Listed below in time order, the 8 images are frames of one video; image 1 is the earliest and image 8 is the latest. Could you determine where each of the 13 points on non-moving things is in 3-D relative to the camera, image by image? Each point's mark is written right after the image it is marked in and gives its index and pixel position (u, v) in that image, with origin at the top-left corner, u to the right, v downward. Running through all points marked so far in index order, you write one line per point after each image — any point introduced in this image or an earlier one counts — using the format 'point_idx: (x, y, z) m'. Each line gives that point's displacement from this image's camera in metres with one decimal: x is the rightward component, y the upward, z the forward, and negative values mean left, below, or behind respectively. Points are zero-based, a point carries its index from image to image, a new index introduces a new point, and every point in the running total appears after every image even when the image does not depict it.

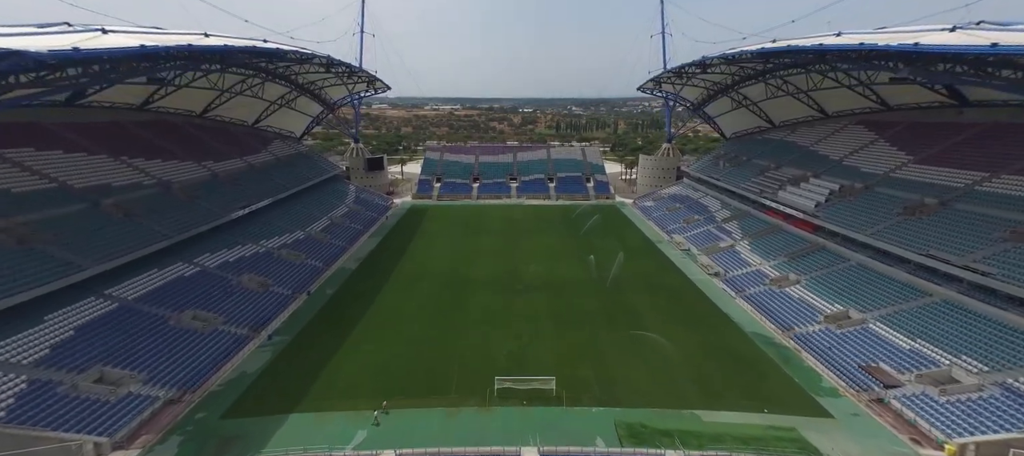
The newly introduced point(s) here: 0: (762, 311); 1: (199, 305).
0: (+11.5, -3.8, +17.9) m
1: (-13.2, -3.3, +16.4) m
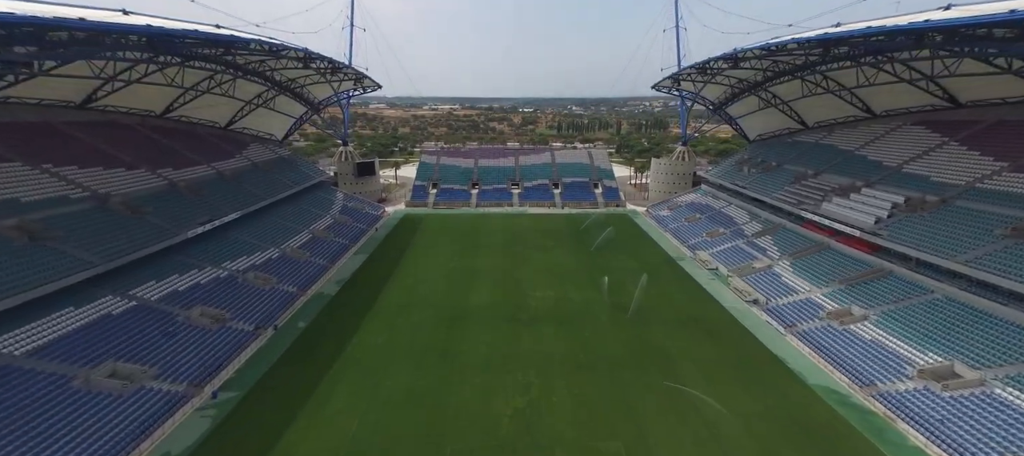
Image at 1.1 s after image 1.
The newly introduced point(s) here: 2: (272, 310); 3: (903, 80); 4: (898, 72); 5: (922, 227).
0: (+11.7, -4.7, +14.5) m
1: (-13.0, -4.2, +13.0) m
2: (-12.0, -4.1, +19.3) m
3: (+19.8, +7.5, +19.7) m
4: (+19.6, +7.9, +19.8) m
5: (+17.6, +0.1, +16.6) m
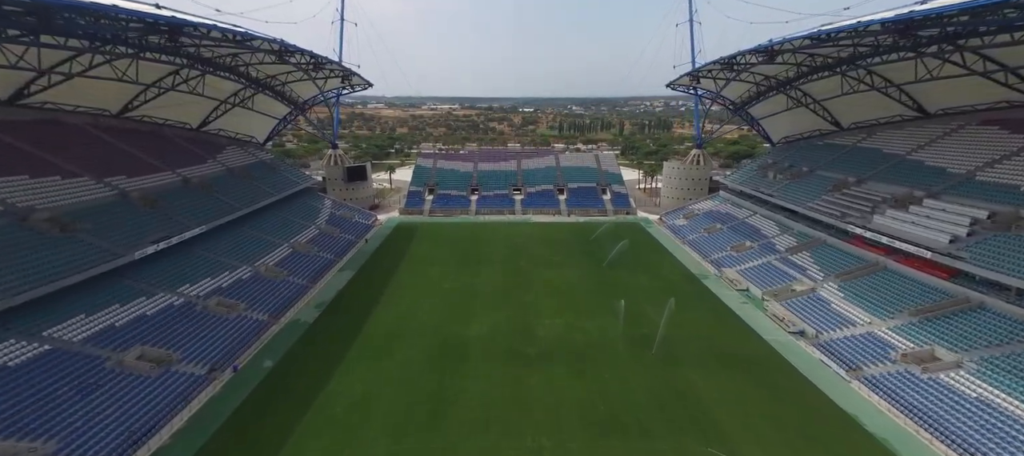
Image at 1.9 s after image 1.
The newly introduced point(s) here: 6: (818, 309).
0: (+11.9, -5.5, +11.5) m
1: (-12.8, -5.1, +10.0) m
2: (-11.8, -4.9, +16.3) m
3: (+20.0, +6.7, +16.7) m
4: (+19.8, +7.1, +16.8) m
5: (+17.8, -0.7, +13.6) m
6: (+14.2, -3.7, +17.8) m
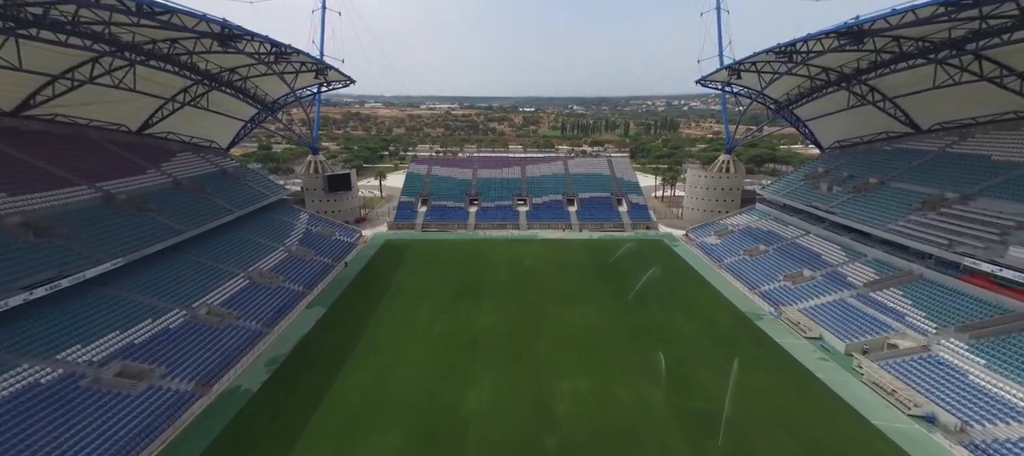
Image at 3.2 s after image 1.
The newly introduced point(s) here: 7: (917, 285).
0: (+12.3, -6.9, +6.5) m
1: (-12.4, -6.5, +5.0) m
2: (-11.4, -6.3, +11.3) m
3: (+20.3, +5.4, +11.8) m
4: (+20.2, +5.8, +11.9) m
5: (+18.1, -2.1, +8.7) m
6: (+14.5, -5.1, +12.8) m
7: (+17.9, -2.5, +17.2) m
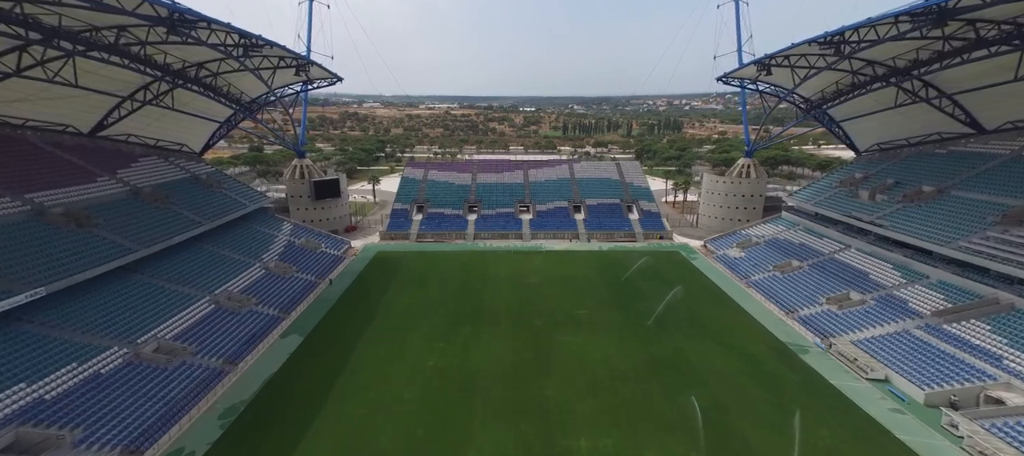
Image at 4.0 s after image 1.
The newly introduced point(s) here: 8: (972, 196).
0: (+12.5, -7.7, +3.6) m
1: (-12.2, -7.3, +2.1) m
2: (-11.2, -7.2, +8.4) m
3: (+20.5, +4.6, +8.9) m
4: (+20.3, +5.0, +9.0) m
5: (+18.3, -2.9, +5.8) m
6: (+14.7, -5.9, +9.9) m
7: (+18.1, -3.3, +14.2) m
8: (+21.7, +1.6, +18.4) m
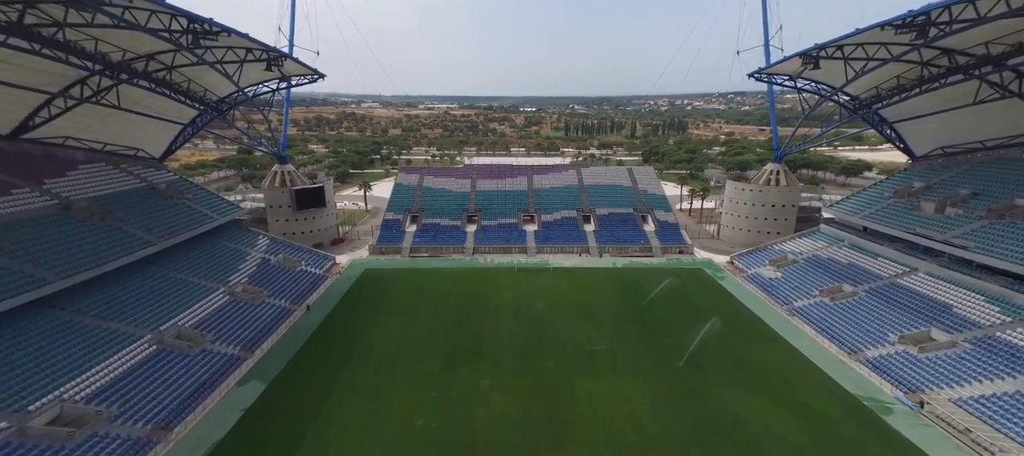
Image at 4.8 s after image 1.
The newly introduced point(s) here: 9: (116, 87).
0: (+12.8, -8.7, +0.1) m
1: (-12.0, -8.3, -1.5) m
2: (-10.9, -8.2, +4.9) m
3: (+20.8, +3.6, +5.3) m
4: (+20.6, +4.0, +5.4) m
5: (+18.6, -3.9, +2.2) m
6: (+15.0, -6.9, +6.4) m
7: (+18.4, -4.3, +10.7) m
8: (+22.0, +0.6, +14.8) m
9: (-19.4, +6.9, +19.0) m
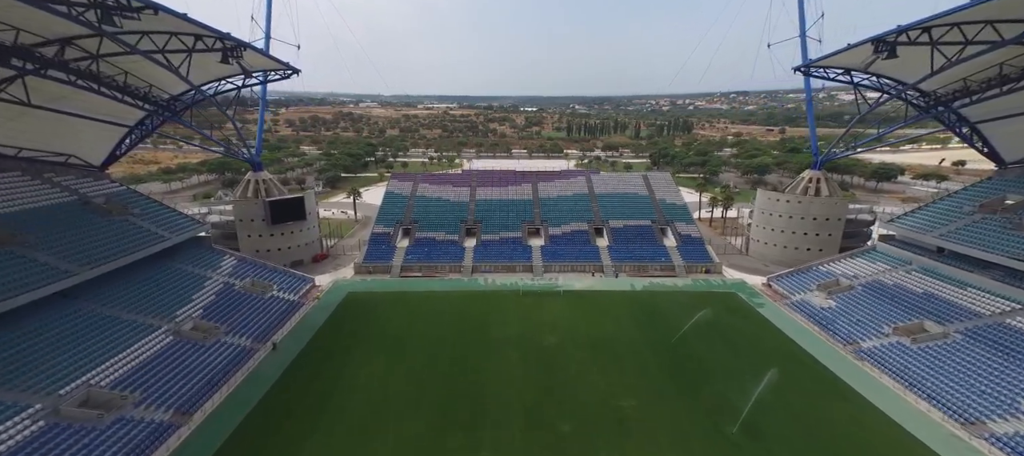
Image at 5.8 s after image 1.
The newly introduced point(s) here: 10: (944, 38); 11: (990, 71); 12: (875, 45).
0: (+13.1, -9.8, -3.9) m
1: (-11.6, -9.5, -5.4) m
2: (-10.6, -9.3, +0.9) m
3: (+21.1, +2.5, +1.3) m
4: (+20.9, +2.9, +1.5) m
5: (+18.9, -5.0, -1.8) m
6: (+15.3, -8.0, +2.4) m
7: (+18.7, -5.5, +6.7) m
8: (+22.3, -0.5, +10.9) m
9: (-19.0, +5.8, +15.0) m
10: (+18.0, +7.9, +16.0) m
11: (+21.0, +6.9, +16.8) m
12: (+16.1, +8.1, +17.0) m
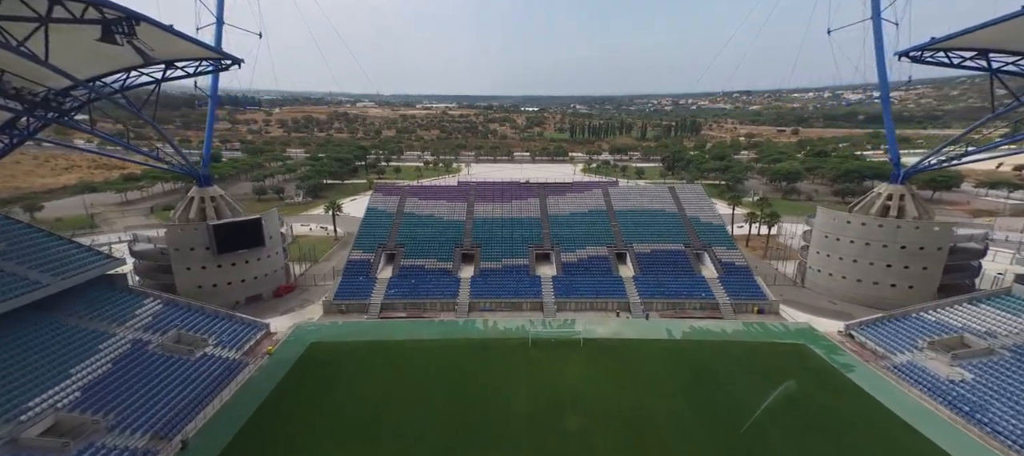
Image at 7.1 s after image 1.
0: (+13.5, -11.5, -9.9) m
1: (-11.2, -11.2, -11.4) m
2: (-10.2, -11.1, -5.1) m
3: (+21.5, +0.8, -4.6) m
4: (+21.3, +1.2, -4.5) m
5: (+19.3, -6.7, -7.7) m
6: (+15.7, -9.7, -3.6) m
7: (+19.1, -7.2, +0.8) m
8: (+22.7, -2.2, +4.9) m
9: (-18.6, +4.0, +9.1) m
10: (+18.4, +6.1, +10.1) m
11: (+21.4, +5.2, +10.9) m
12: (+16.5, +6.4, +11.0) m
